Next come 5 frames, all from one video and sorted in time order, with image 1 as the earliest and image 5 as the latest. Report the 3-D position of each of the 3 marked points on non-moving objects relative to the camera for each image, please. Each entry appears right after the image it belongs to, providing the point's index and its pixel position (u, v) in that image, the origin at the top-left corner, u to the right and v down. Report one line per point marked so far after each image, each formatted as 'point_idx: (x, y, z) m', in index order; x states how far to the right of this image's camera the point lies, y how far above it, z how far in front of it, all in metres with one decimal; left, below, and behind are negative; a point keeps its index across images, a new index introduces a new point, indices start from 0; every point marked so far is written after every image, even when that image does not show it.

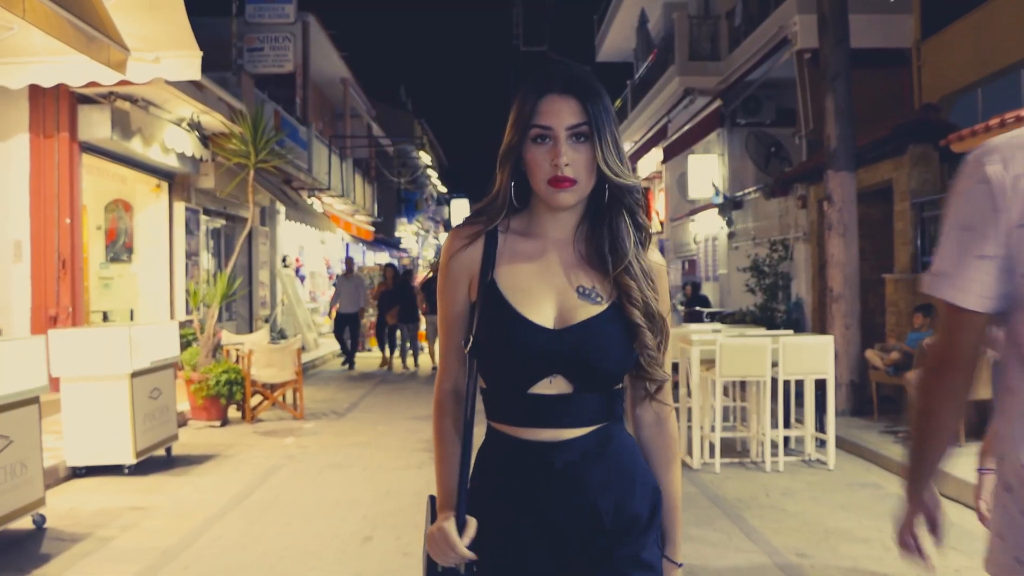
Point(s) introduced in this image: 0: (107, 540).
0: (-2.5, -1.6, +5.6) m
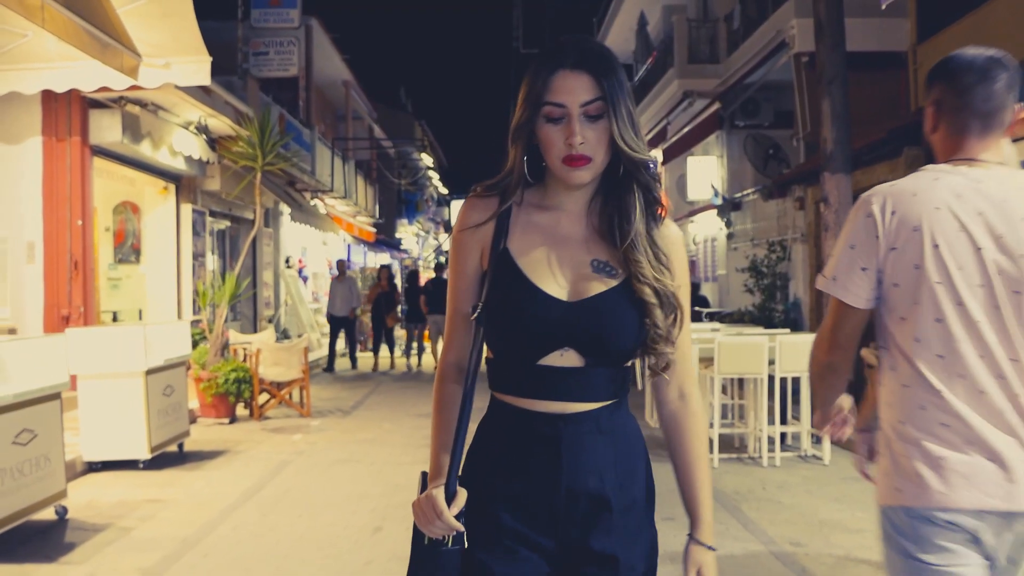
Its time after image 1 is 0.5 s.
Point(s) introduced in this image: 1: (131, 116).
0: (-2.5, -1.6, +5.9) m
1: (-4.7, +2.1, +11.2) m
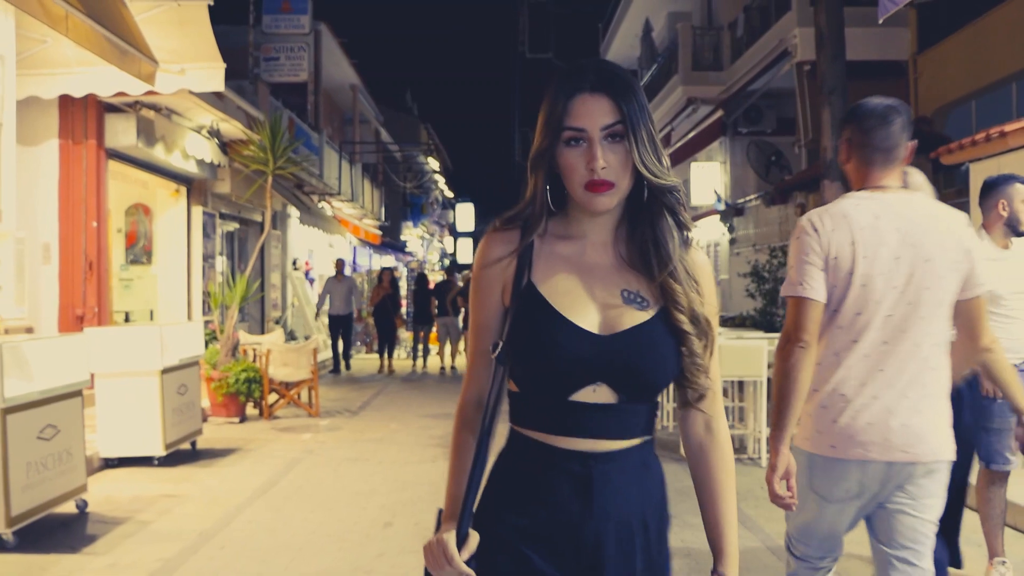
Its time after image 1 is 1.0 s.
0: (-2.4, -1.6, +6.1) m
1: (-4.6, +2.1, +11.4) m
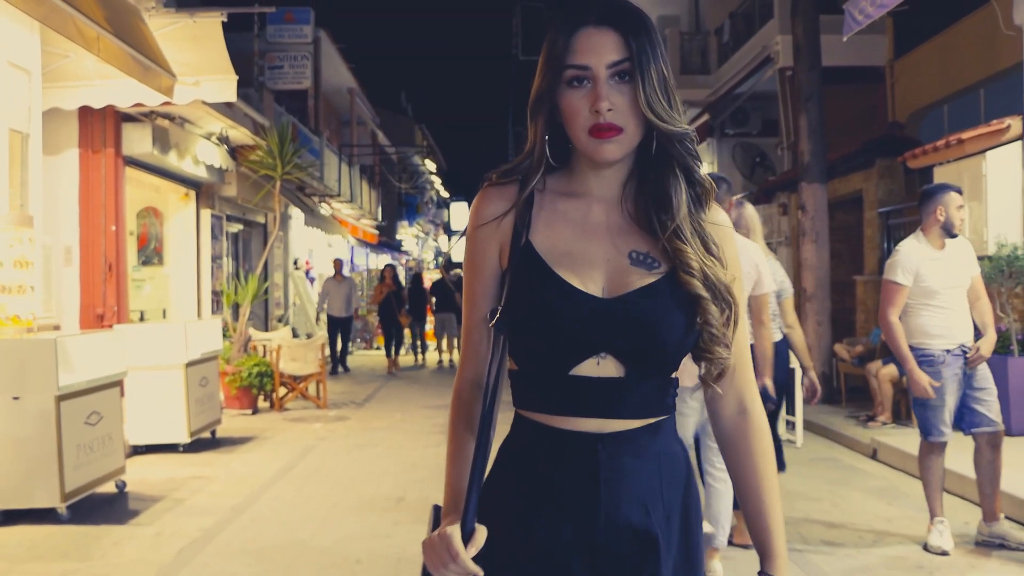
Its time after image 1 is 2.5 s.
0: (-2.4, -1.6, +6.7) m
1: (-4.6, +2.1, +12.0) m
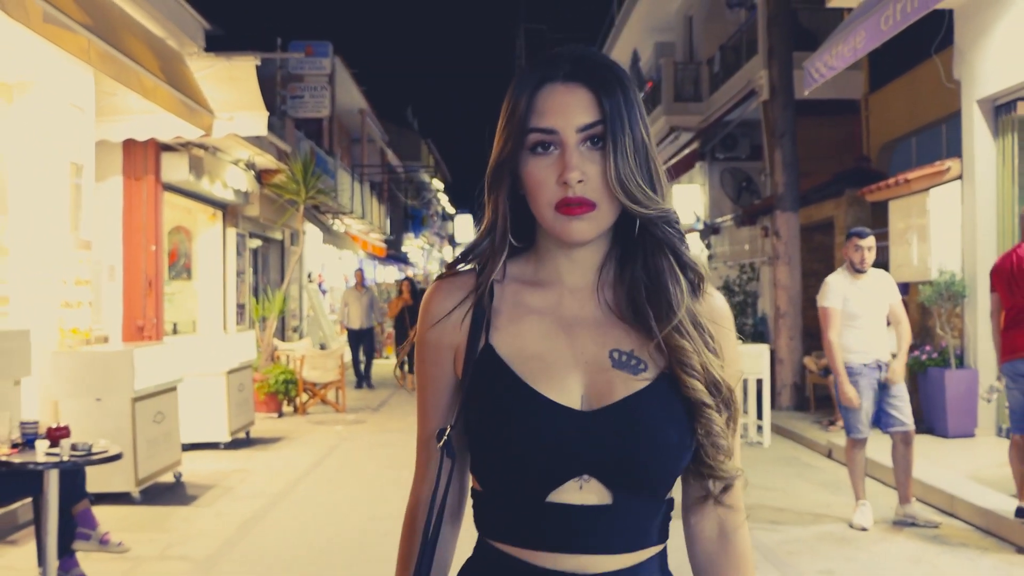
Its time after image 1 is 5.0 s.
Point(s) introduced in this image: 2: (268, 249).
0: (-2.4, -1.7, +7.8) m
1: (-4.6, +1.9, +13.2) m
2: (-5.3, +0.8, +19.8) m
